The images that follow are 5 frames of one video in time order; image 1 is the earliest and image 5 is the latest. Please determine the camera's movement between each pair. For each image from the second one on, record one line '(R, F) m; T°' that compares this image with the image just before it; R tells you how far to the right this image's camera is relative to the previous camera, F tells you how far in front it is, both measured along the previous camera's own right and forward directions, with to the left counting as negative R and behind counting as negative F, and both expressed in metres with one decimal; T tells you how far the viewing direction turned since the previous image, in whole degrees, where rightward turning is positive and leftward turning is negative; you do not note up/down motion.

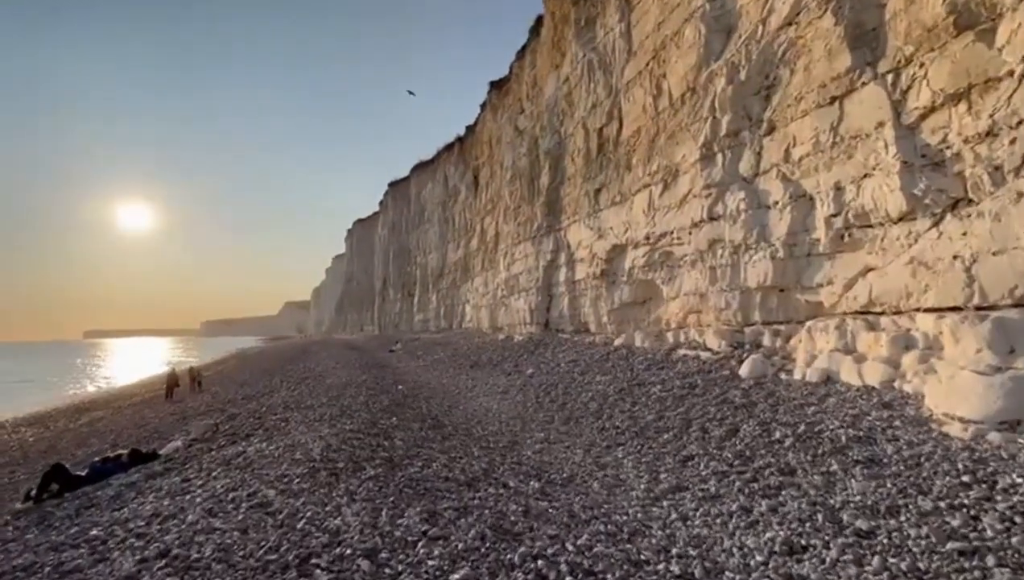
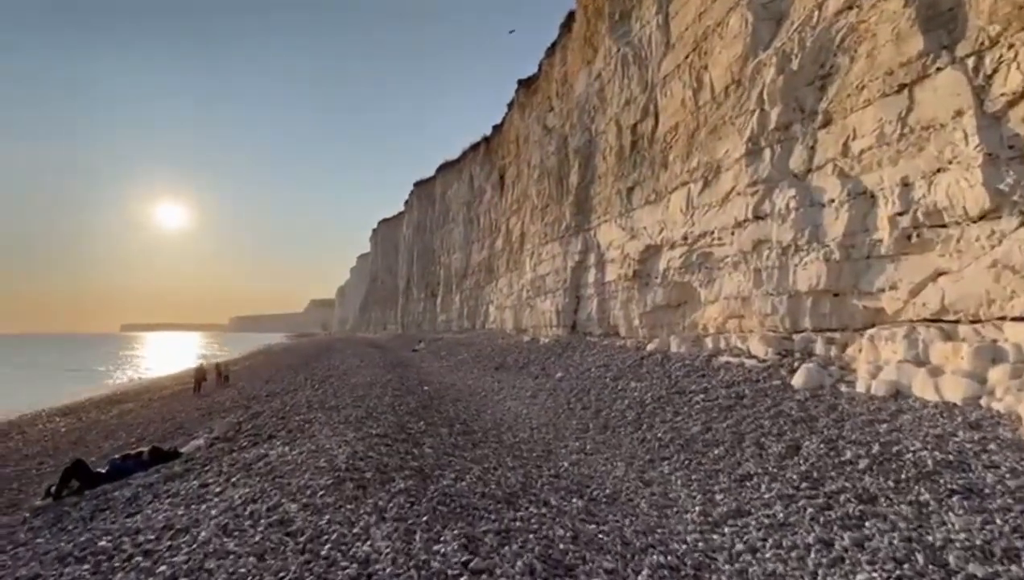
(-0.2, +0.5) m; -3°
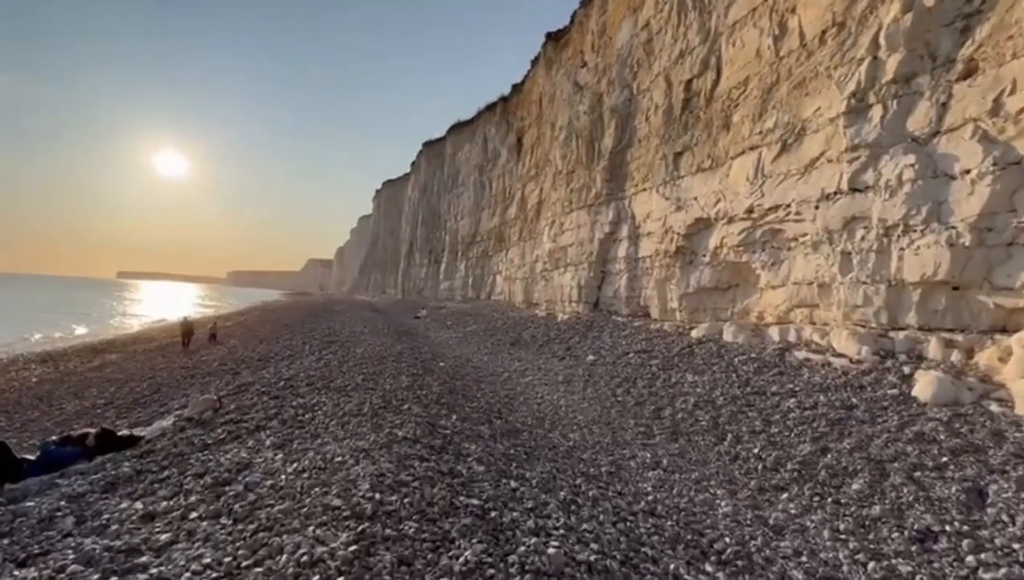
(-0.8, +1.7) m; 0°
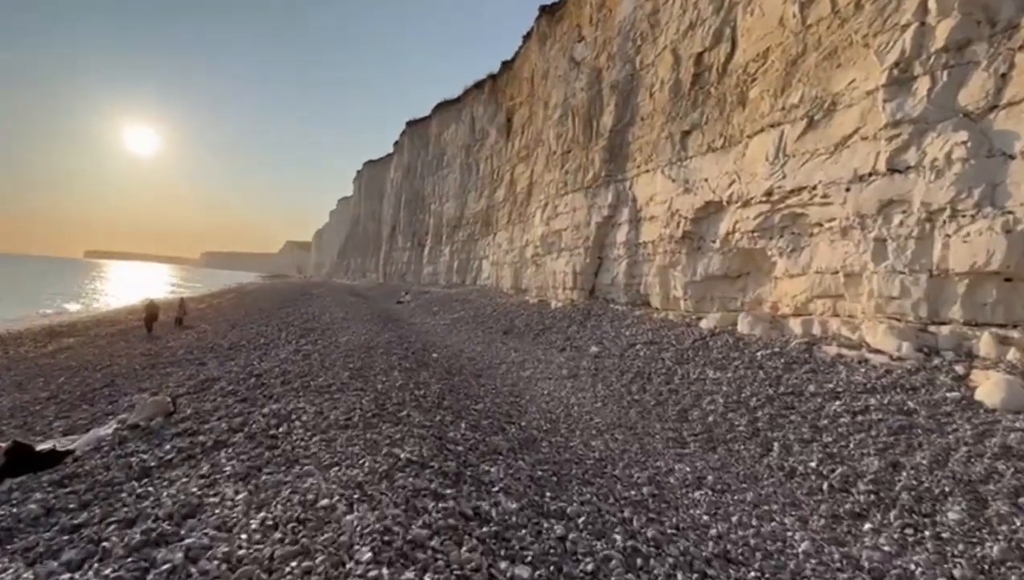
(-0.4, +1.0) m; +2°
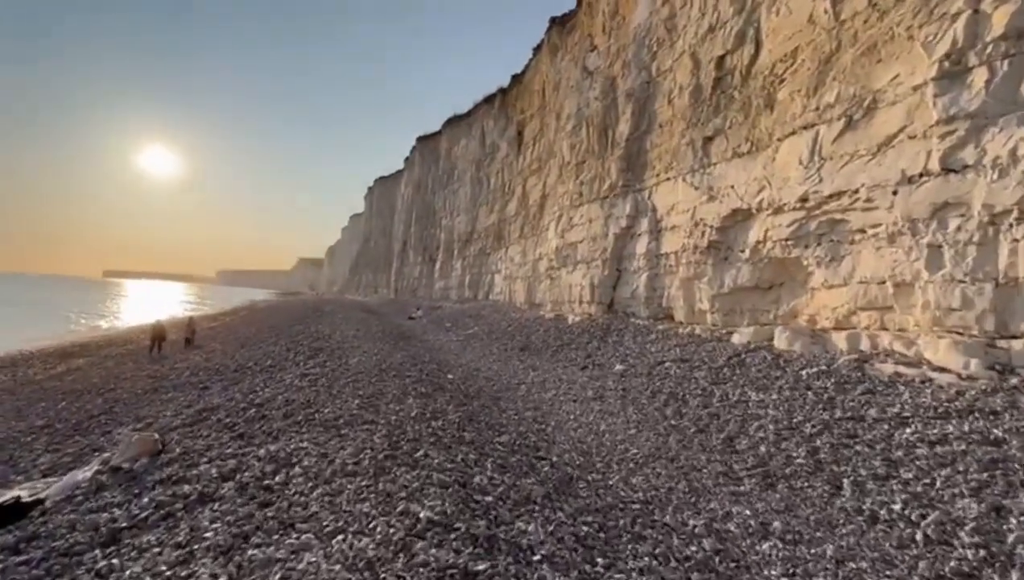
(-0.2, +0.6) m; -1°
